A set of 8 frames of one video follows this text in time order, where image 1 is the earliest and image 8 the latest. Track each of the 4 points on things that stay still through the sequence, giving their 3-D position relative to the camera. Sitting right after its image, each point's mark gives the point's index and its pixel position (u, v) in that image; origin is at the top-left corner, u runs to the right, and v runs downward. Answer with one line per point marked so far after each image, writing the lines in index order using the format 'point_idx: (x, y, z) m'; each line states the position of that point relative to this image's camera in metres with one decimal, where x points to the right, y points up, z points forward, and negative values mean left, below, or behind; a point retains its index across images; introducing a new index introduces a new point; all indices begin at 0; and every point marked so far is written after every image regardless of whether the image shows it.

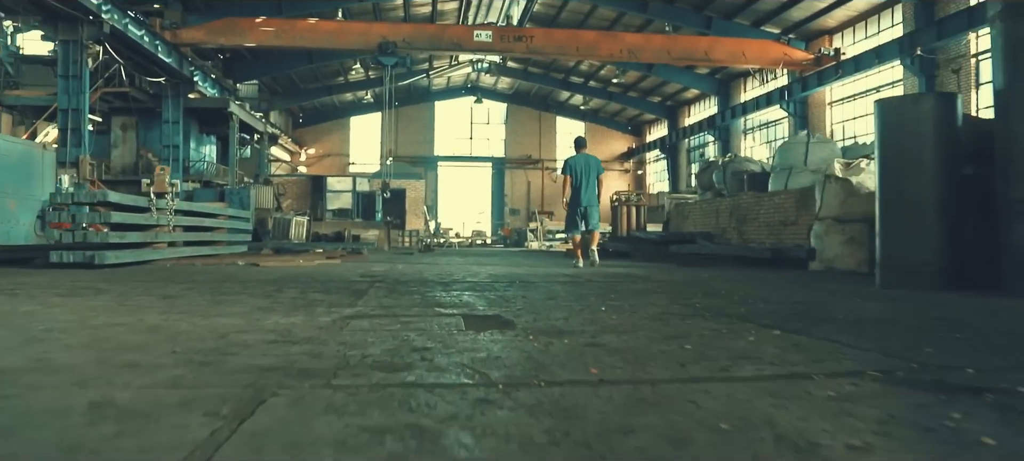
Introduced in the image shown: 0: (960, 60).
0: (+8.4, +3.2, +14.1) m
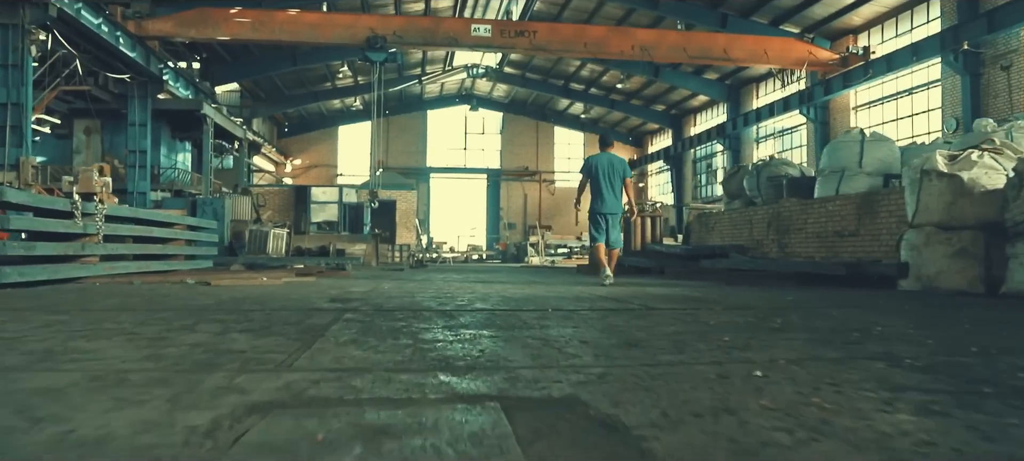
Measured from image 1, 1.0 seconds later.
0: (+8.5, +2.9, +12.8) m
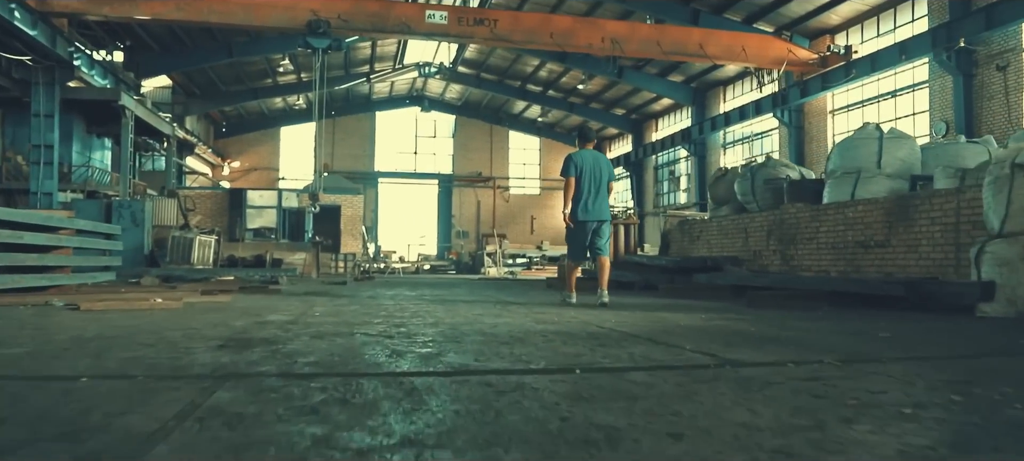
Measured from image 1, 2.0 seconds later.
0: (+7.8, +2.8, +12.0) m
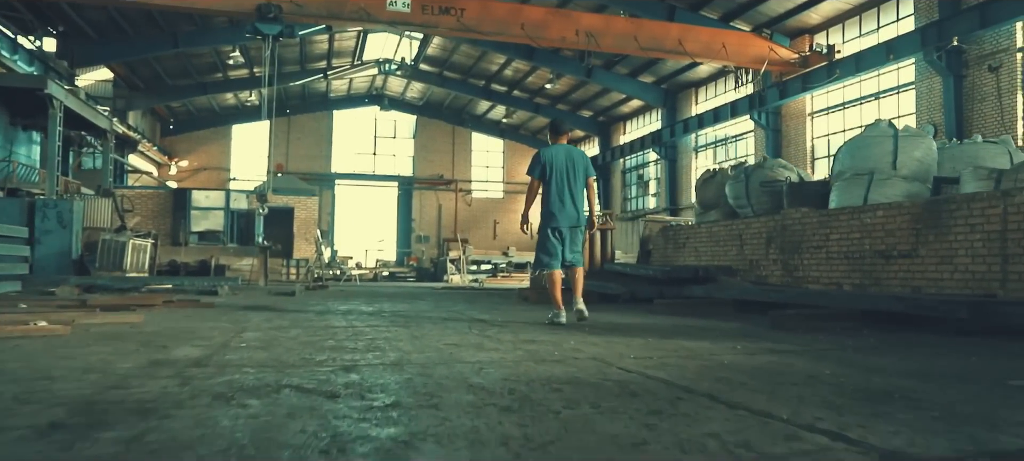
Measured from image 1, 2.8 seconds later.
0: (+7.4, +2.6, +11.4) m
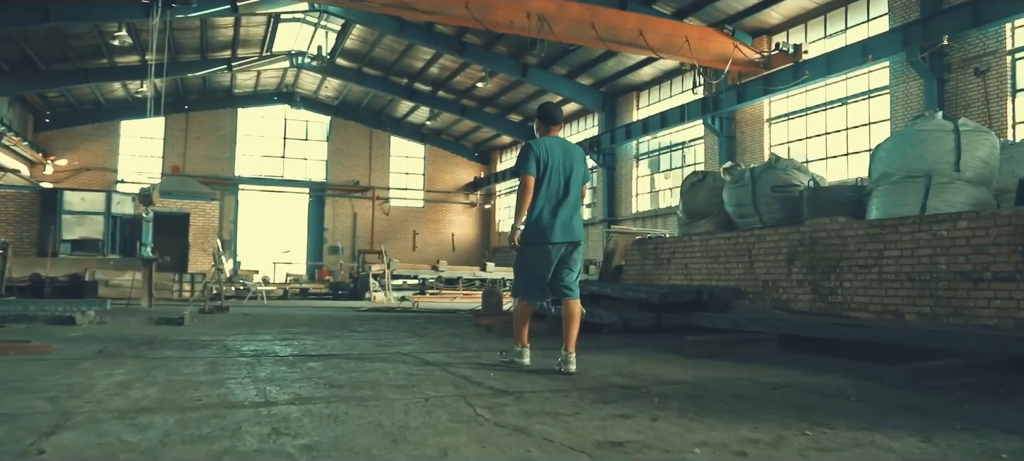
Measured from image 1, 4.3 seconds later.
0: (+6.6, +2.4, +10.6) m
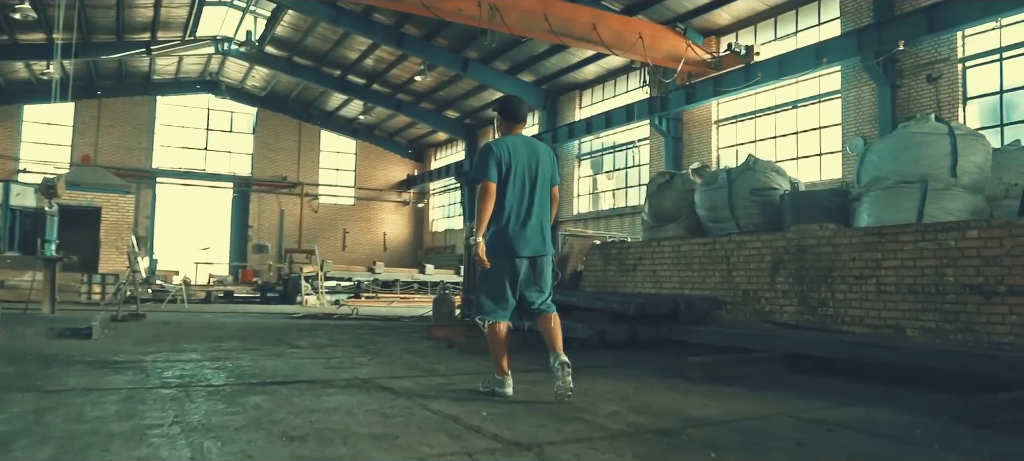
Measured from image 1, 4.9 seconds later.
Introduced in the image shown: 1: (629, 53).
0: (+5.9, +2.3, +10.6) m
1: (+1.9, +2.9, +12.2) m
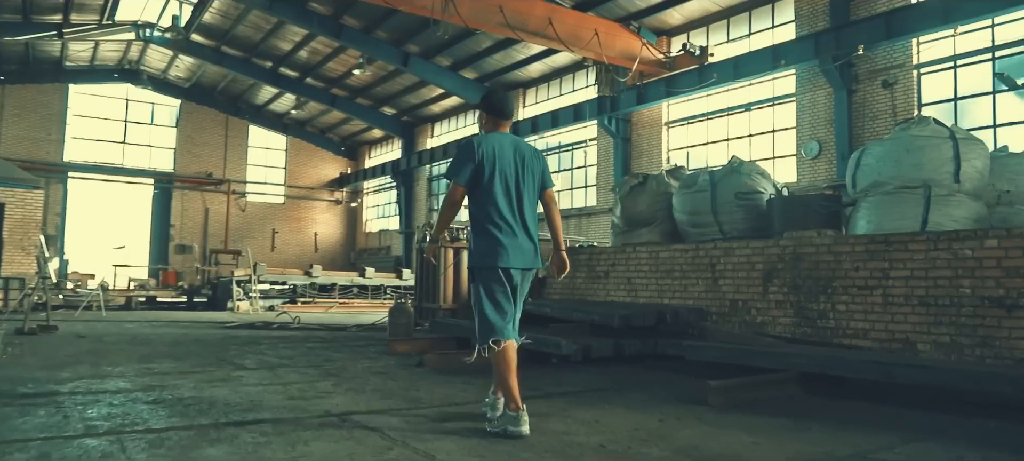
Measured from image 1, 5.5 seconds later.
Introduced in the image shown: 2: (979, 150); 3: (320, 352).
0: (+5.3, +2.2, +10.5) m
1: (+1.1, +2.8, +11.8) m
2: (+3.2, +0.6, +5.1) m
3: (-1.4, -0.9, +5.5) m
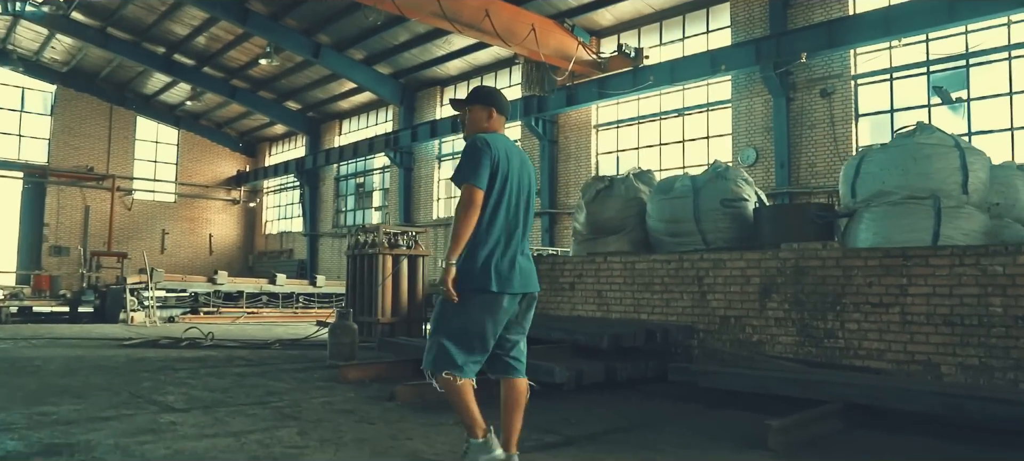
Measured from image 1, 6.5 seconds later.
0: (+4.4, +2.1, +10.5) m
1: (+0.1, +2.7, +11.2) m
2: (+3.0, +0.5, +4.8) m
3: (-1.5, -0.9, +4.6) m
